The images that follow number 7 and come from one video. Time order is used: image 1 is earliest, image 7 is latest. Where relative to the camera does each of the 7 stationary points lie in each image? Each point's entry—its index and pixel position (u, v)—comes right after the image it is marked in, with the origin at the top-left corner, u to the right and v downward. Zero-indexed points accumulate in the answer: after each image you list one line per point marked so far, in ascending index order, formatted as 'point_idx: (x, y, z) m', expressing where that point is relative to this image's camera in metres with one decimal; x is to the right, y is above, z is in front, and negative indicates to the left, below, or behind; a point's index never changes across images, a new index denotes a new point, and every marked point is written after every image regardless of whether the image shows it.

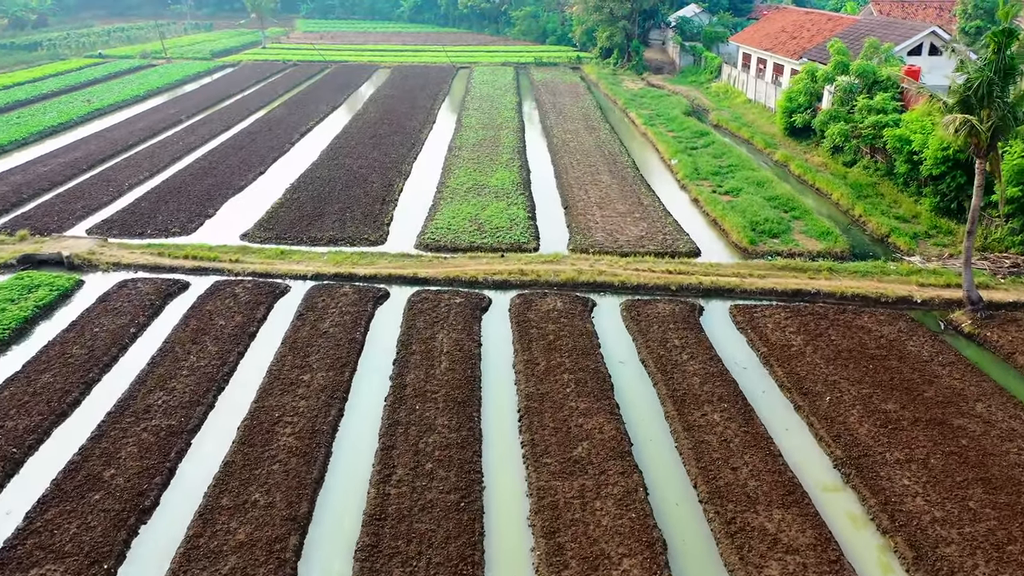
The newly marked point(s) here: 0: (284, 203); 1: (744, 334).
0: (-6.1, +2.3, +18.7) m
1: (+4.1, -0.8, +12.5) m
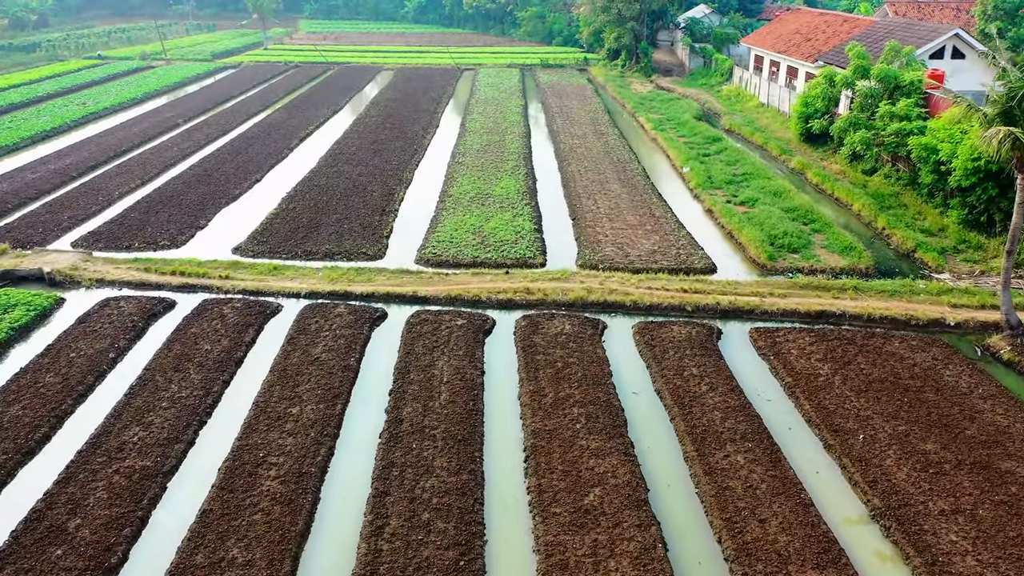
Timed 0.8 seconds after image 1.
0: (-5.9, +1.9, +17.9) m
1: (+4.2, -1.2, +11.6) m
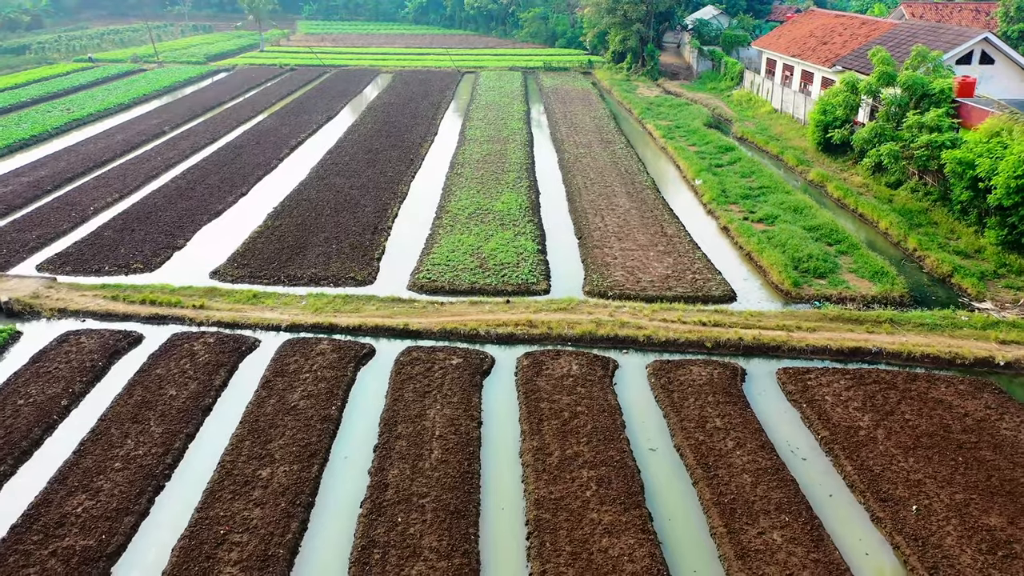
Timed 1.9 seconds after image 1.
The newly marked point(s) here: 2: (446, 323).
0: (-5.9, +1.3, +16.6) m
1: (+4.2, -1.8, +10.4) m
2: (-1.2, -0.6, +12.6) m
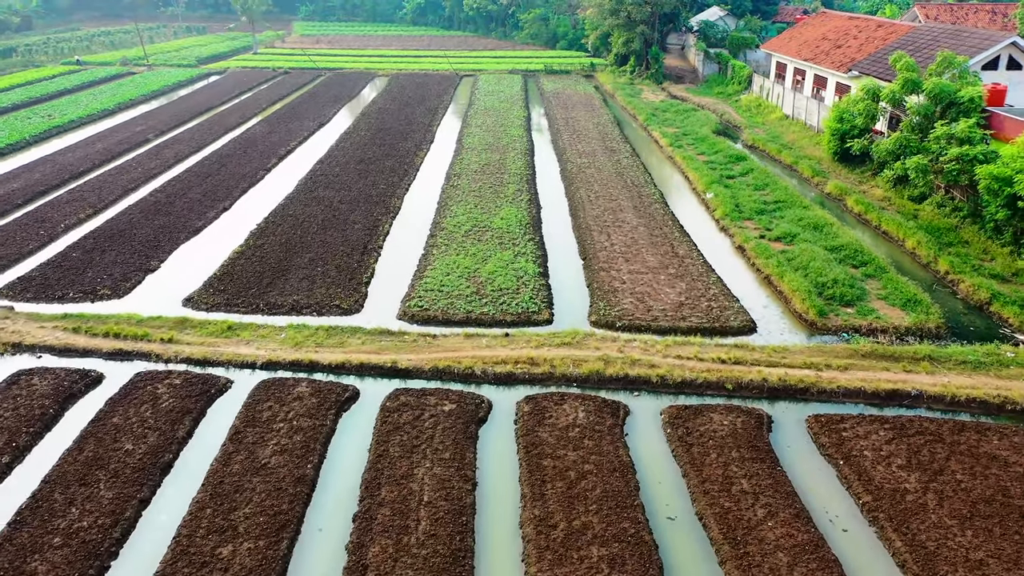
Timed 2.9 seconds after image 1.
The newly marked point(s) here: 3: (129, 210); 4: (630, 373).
0: (-5.9, +0.8, +15.5) m
1: (+4.2, -2.3, +9.2) m
2: (-1.2, -1.2, +11.4) m
3: (-9.8, +2.0, +18.0) m
4: (+1.9, -1.3, +11.0) m
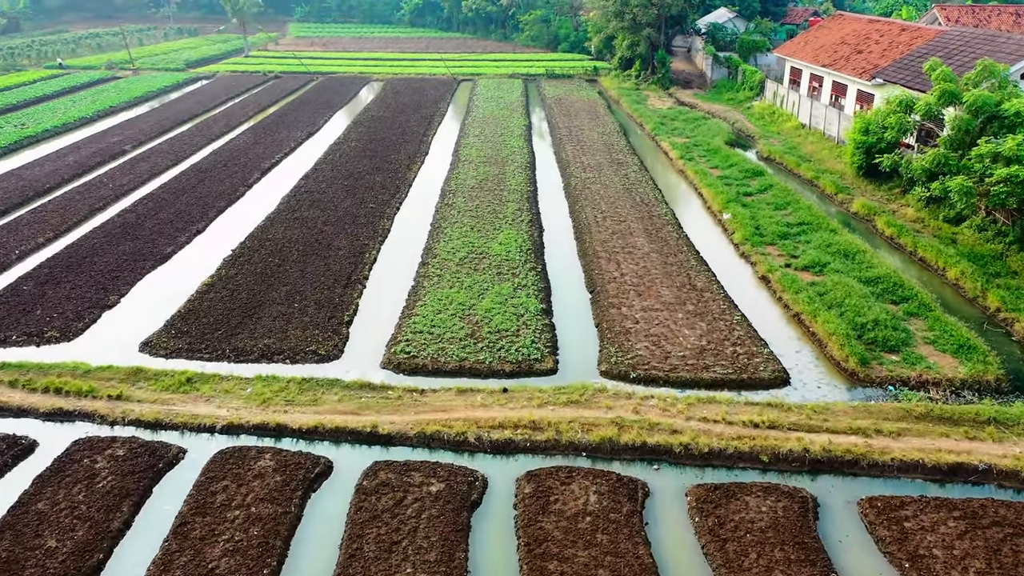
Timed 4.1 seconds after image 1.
0: (-5.9, +0.1, +13.9) m
1: (+4.2, -3.1, +7.6) m
2: (-1.2, -1.9, +9.8) m
3: (-9.8, +1.3, +16.4) m
4: (+1.8, -2.1, +9.4) m
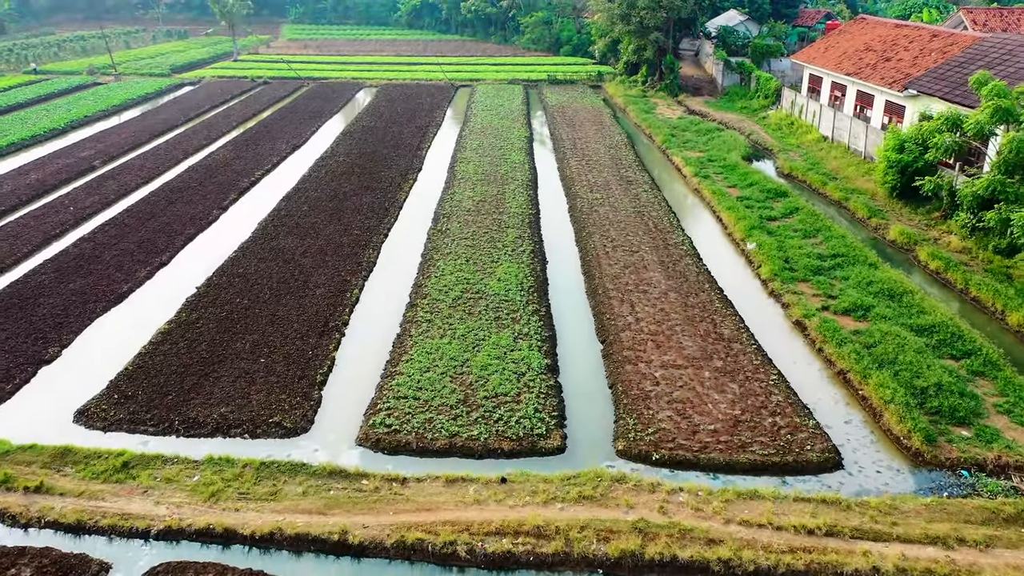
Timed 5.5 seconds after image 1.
0: (-5.9, -0.8, +12.1) m
1: (+4.2, -3.9, +5.9) m
2: (-1.2, -2.8, +8.0) m
3: (-9.8, +0.4, +14.6) m
4: (+1.8, -2.9, +7.6) m
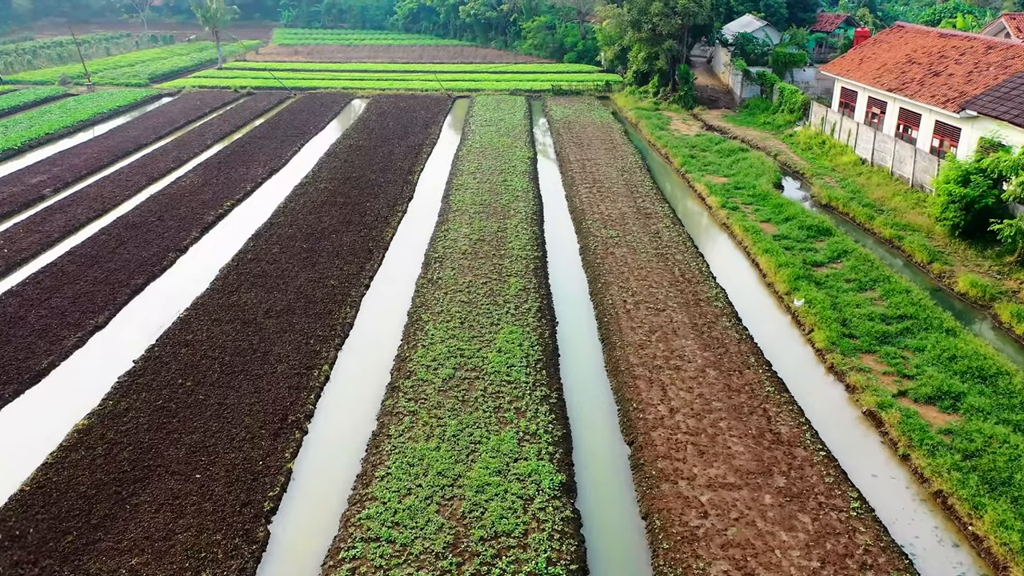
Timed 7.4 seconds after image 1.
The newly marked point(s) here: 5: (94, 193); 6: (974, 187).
0: (-5.9, -2.0, +9.7) m
1: (+4.2, -5.2, +3.4) m
2: (-1.1, -4.0, +5.6) m
3: (-9.7, -0.8, +12.2) m
4: (+1.9, -4.1, +5.2) m
5: (-11.6, +2.6, +19.5) m
6: (+9.8, +2.0, +14.6) m
